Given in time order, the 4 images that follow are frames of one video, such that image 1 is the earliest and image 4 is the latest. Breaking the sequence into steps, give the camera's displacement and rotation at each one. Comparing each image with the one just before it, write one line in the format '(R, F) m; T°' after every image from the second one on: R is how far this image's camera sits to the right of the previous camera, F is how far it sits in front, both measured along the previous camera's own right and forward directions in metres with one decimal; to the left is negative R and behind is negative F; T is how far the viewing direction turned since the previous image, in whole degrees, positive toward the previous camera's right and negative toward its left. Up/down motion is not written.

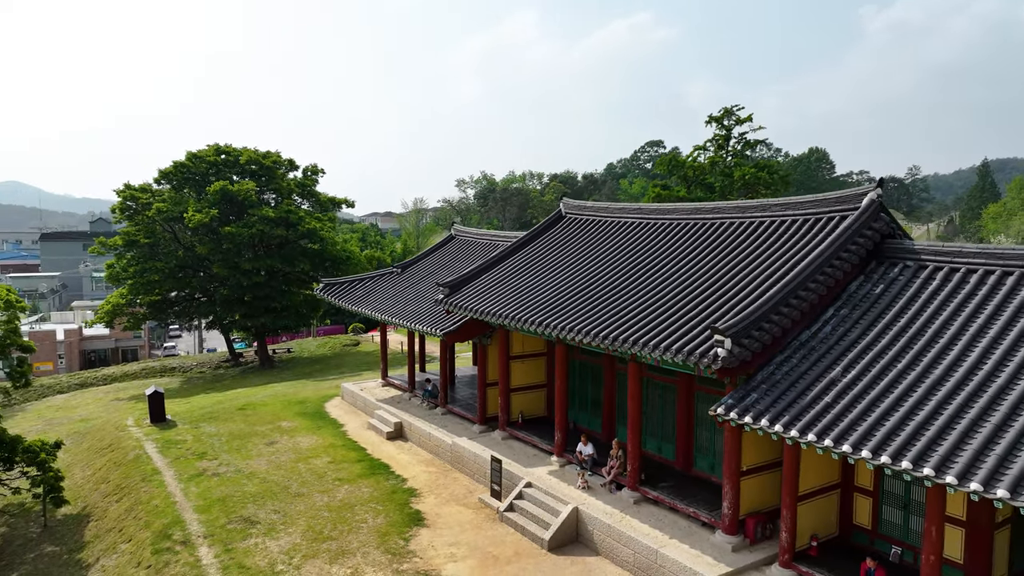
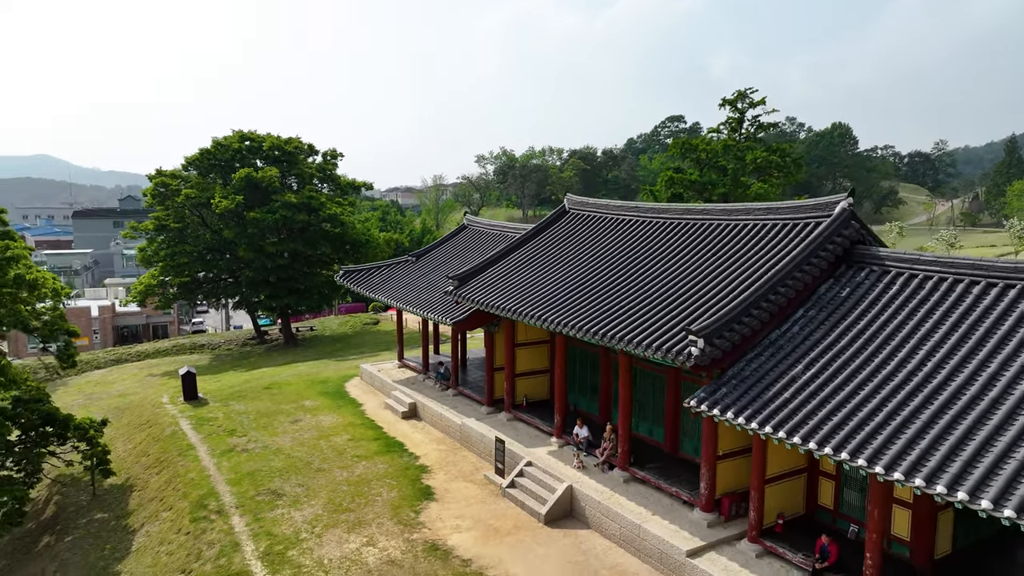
(+0.4, -1.0) m; -2°
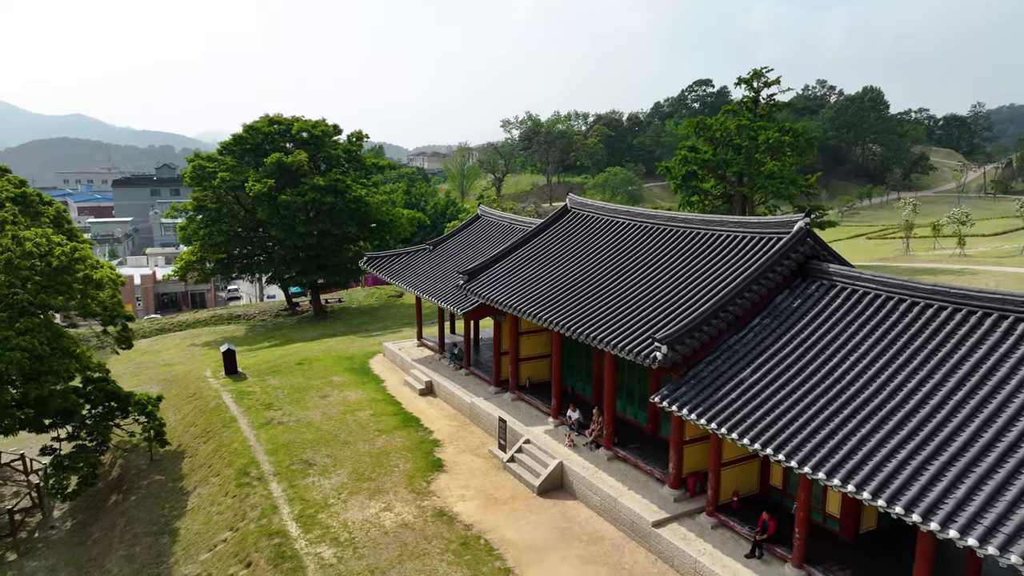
(+0.6, -1.7) m; -2°
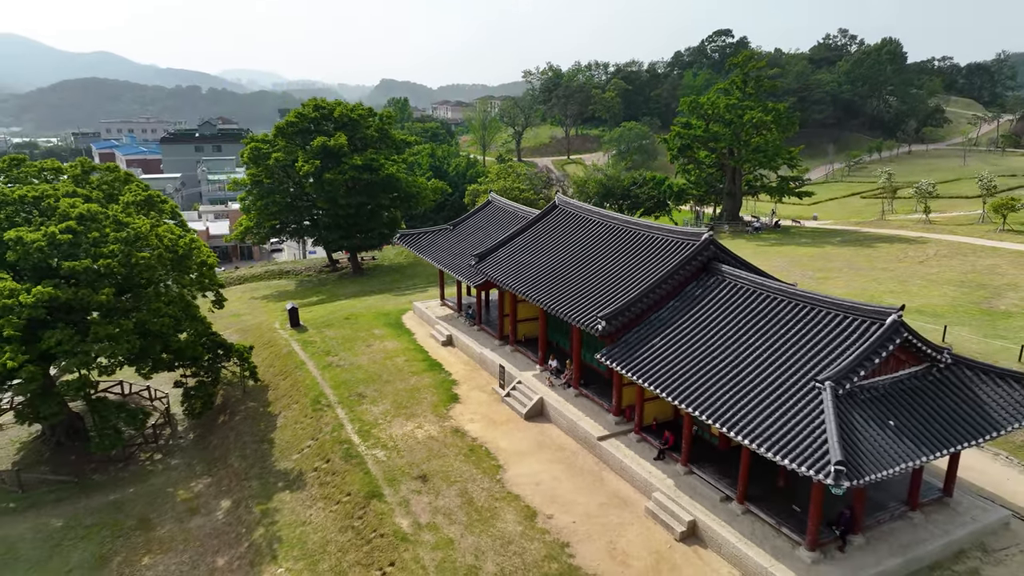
(+0.8, -5.6) m; -2°
